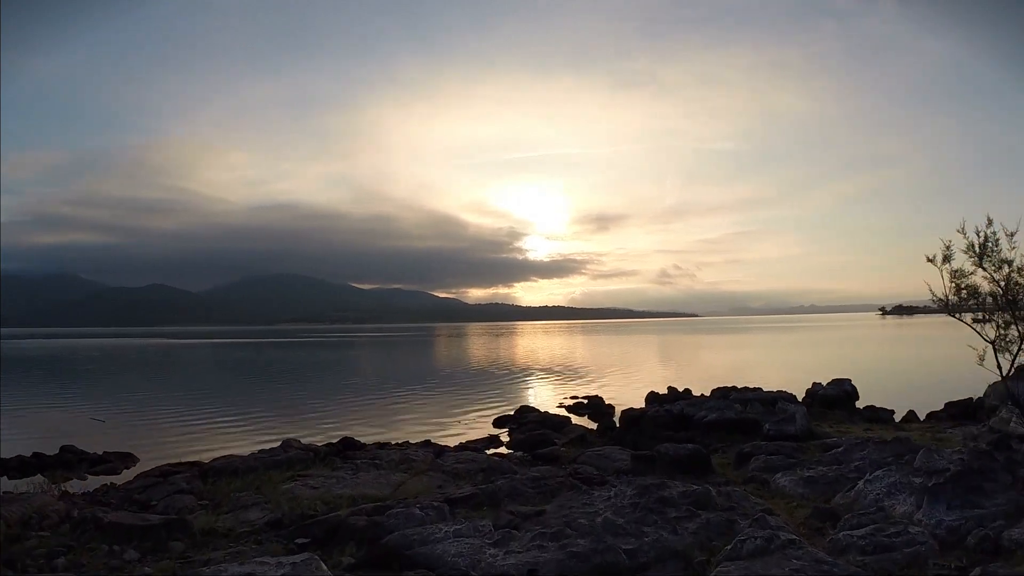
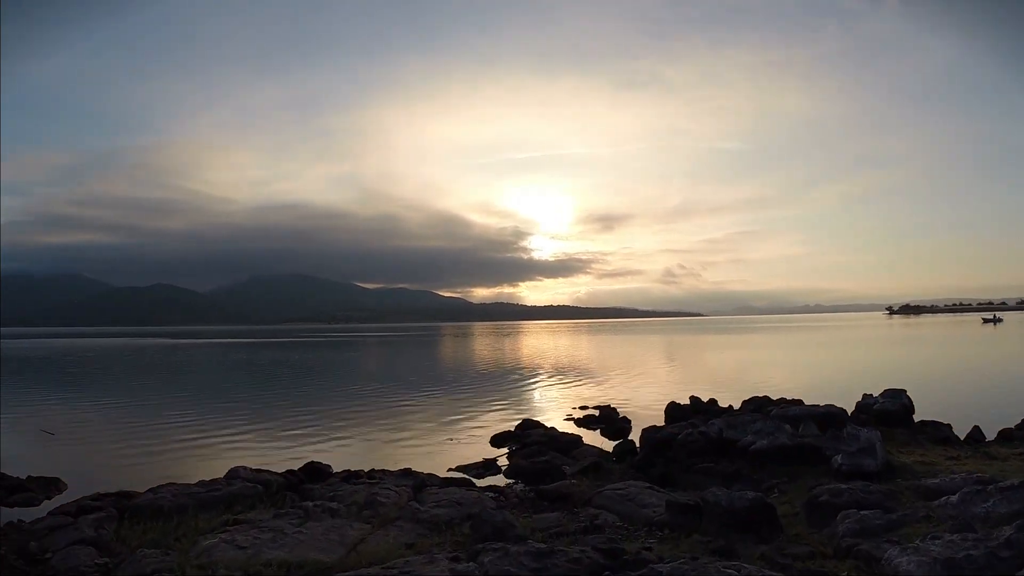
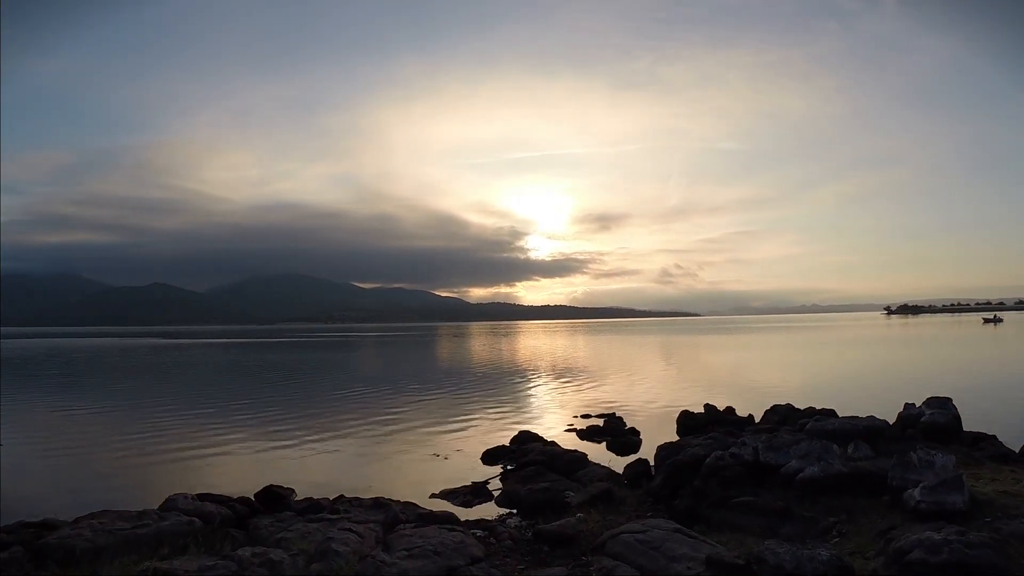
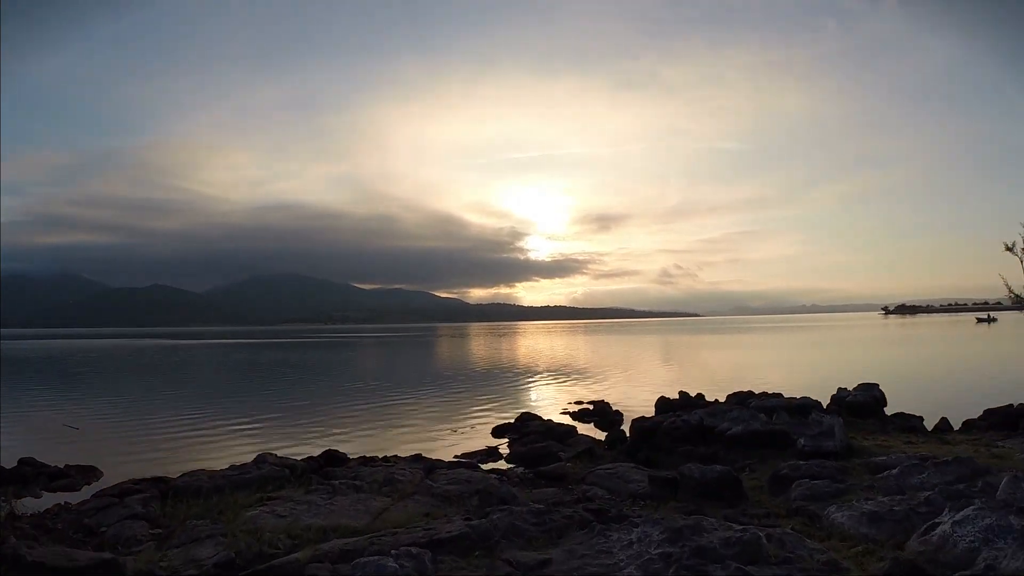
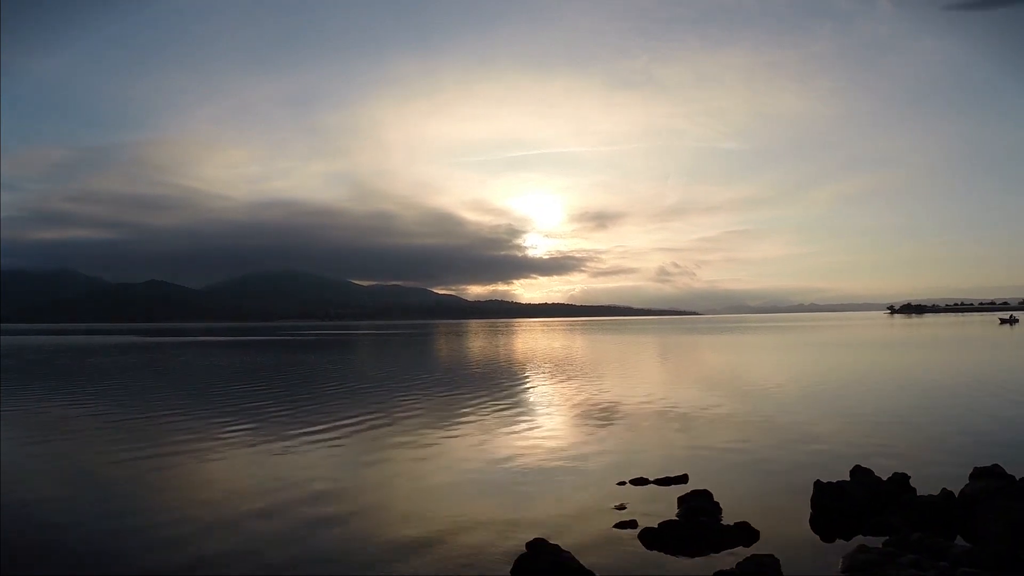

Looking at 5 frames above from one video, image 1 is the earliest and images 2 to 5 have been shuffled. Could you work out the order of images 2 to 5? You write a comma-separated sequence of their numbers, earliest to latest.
4, 2, 3, 5
